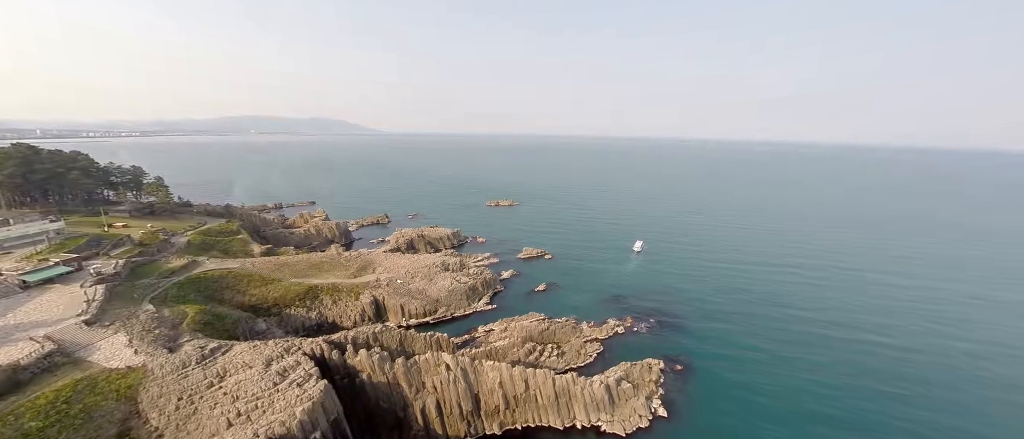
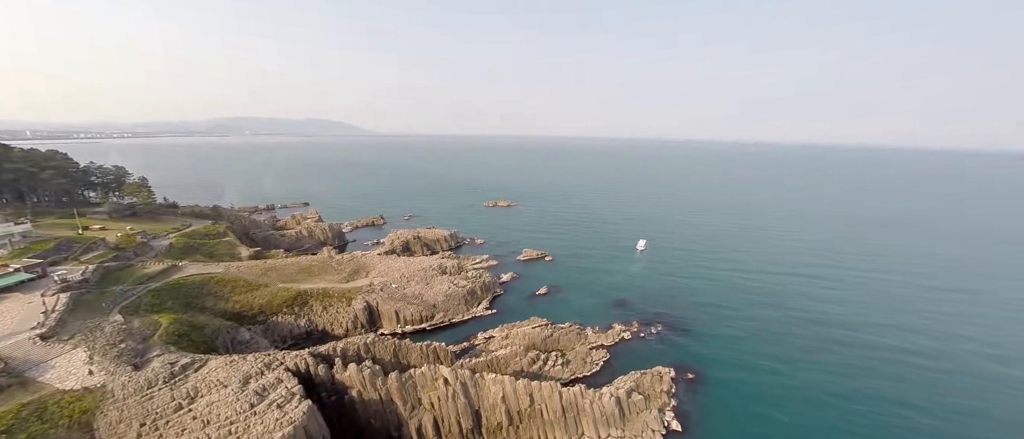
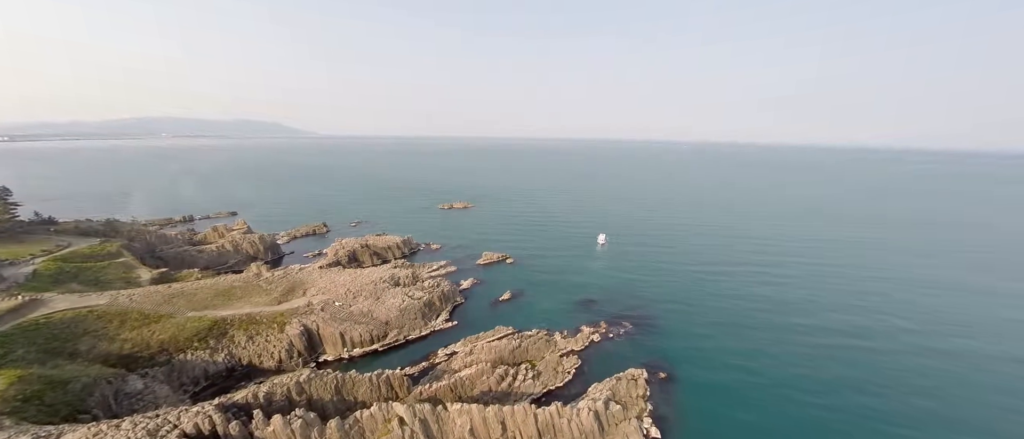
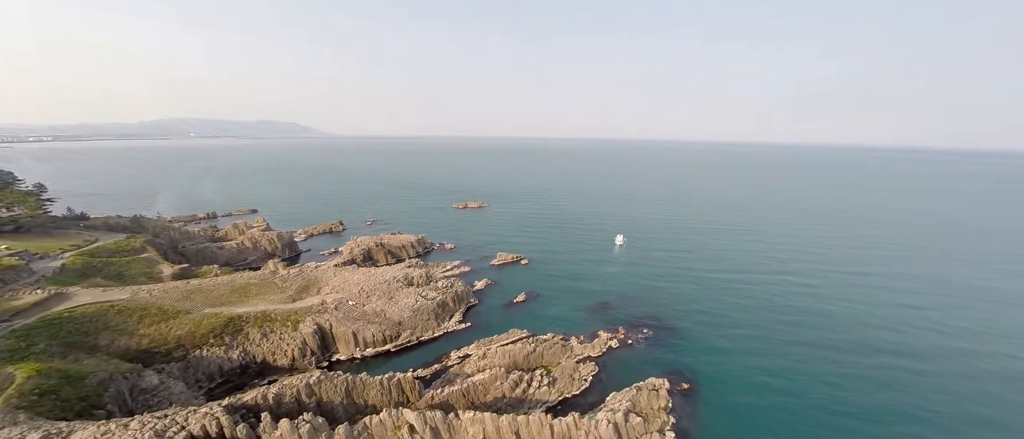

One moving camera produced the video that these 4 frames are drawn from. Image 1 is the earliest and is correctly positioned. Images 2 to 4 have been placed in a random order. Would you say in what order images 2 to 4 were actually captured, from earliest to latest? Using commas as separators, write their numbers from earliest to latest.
2, 3, 4
